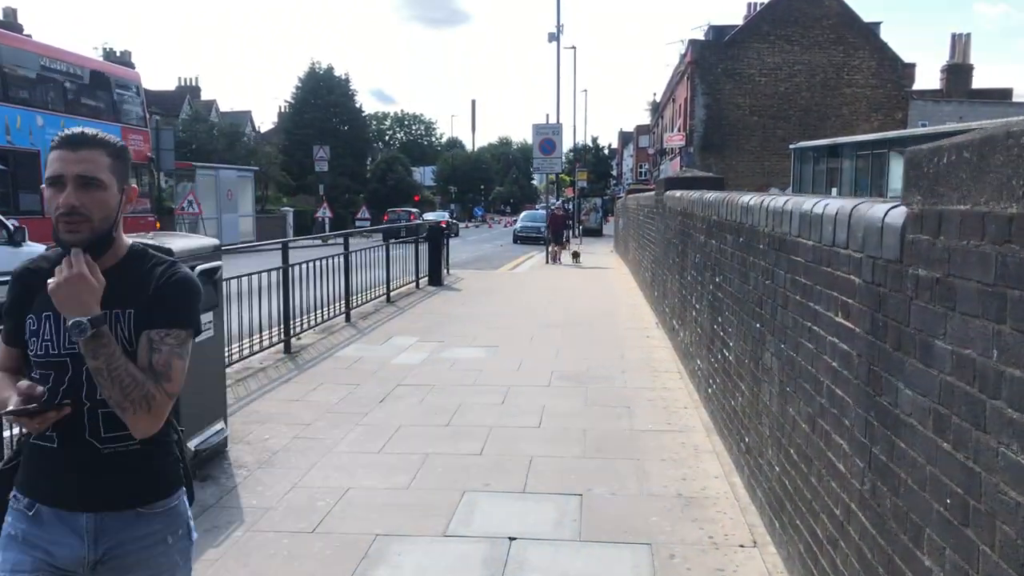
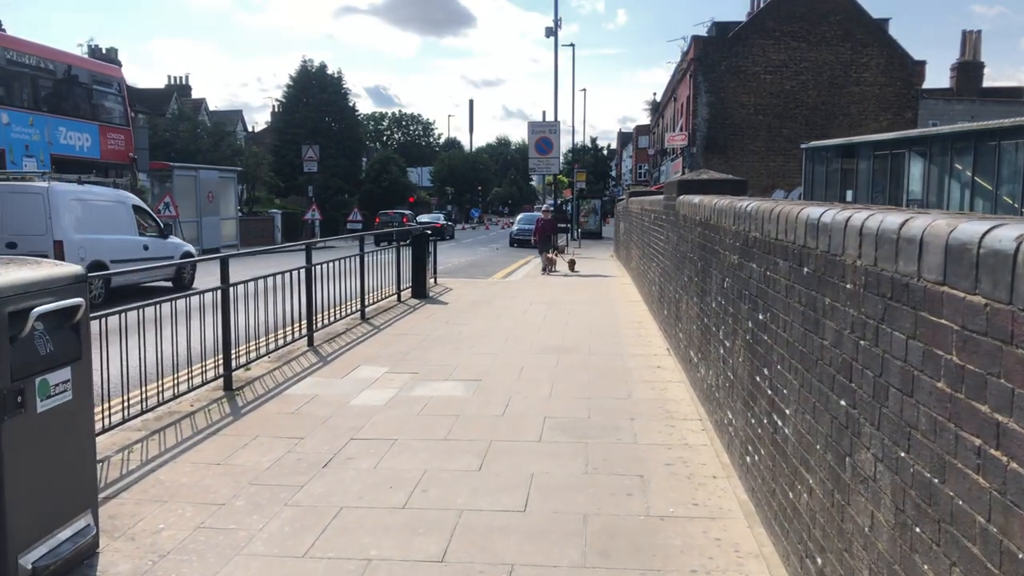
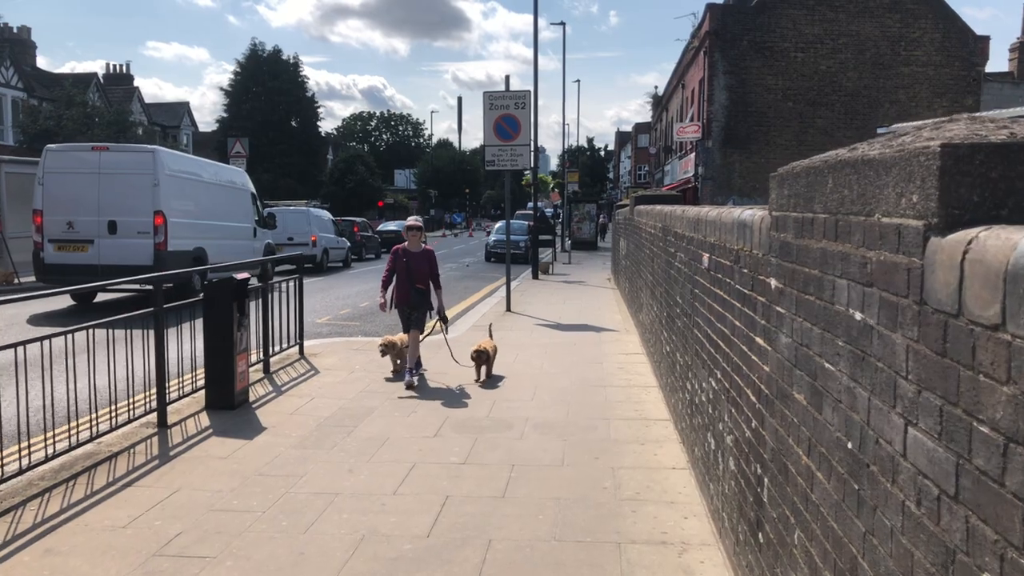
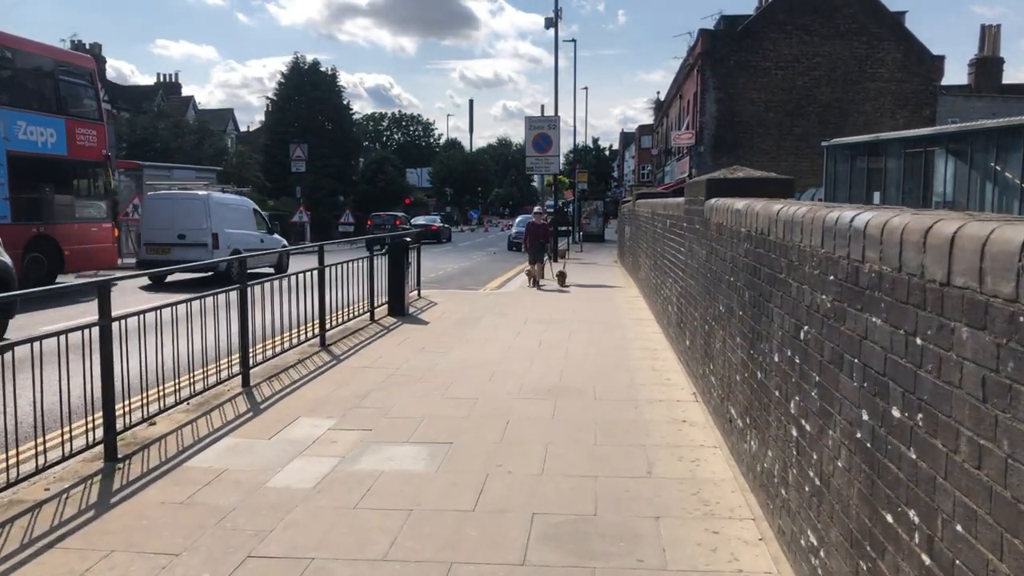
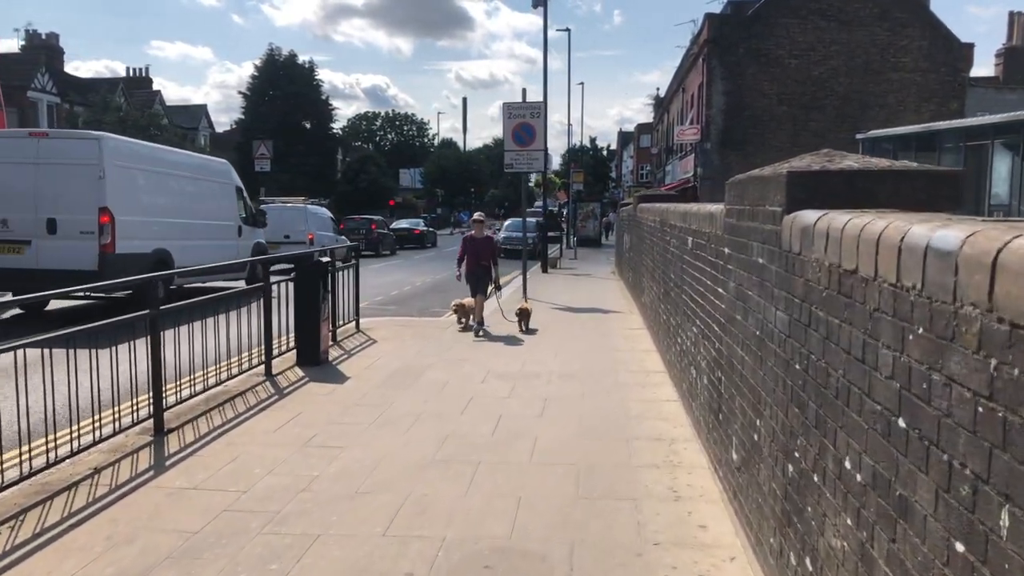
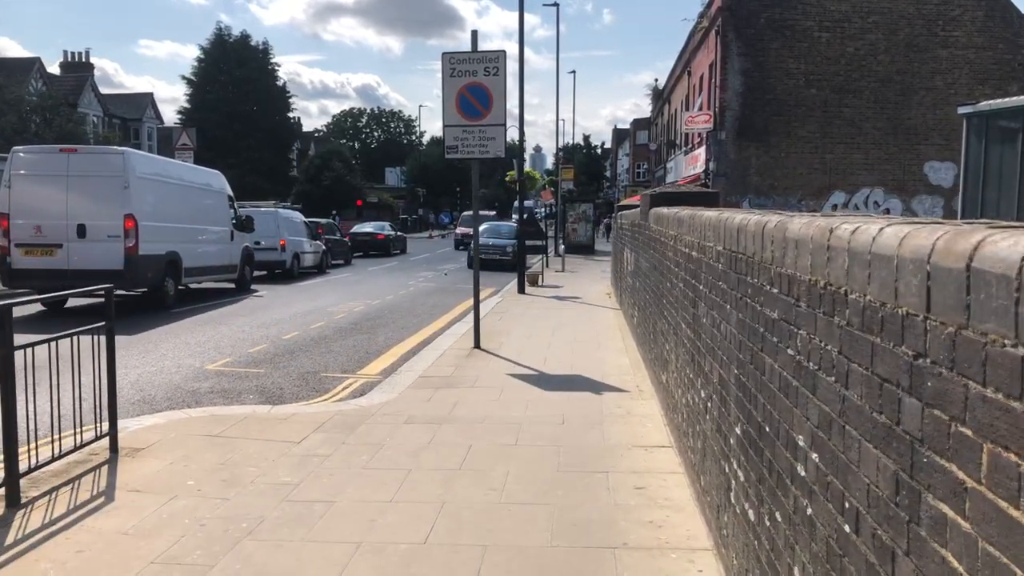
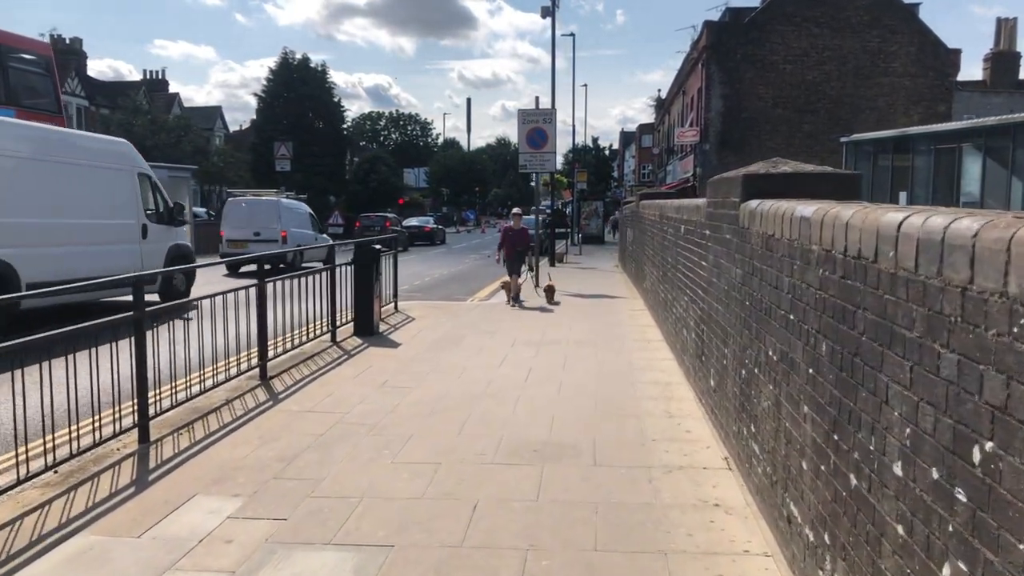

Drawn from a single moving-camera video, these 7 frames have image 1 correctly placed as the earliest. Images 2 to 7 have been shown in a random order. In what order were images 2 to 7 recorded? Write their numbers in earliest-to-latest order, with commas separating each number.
2, 4, 7, 5, 3, 6
